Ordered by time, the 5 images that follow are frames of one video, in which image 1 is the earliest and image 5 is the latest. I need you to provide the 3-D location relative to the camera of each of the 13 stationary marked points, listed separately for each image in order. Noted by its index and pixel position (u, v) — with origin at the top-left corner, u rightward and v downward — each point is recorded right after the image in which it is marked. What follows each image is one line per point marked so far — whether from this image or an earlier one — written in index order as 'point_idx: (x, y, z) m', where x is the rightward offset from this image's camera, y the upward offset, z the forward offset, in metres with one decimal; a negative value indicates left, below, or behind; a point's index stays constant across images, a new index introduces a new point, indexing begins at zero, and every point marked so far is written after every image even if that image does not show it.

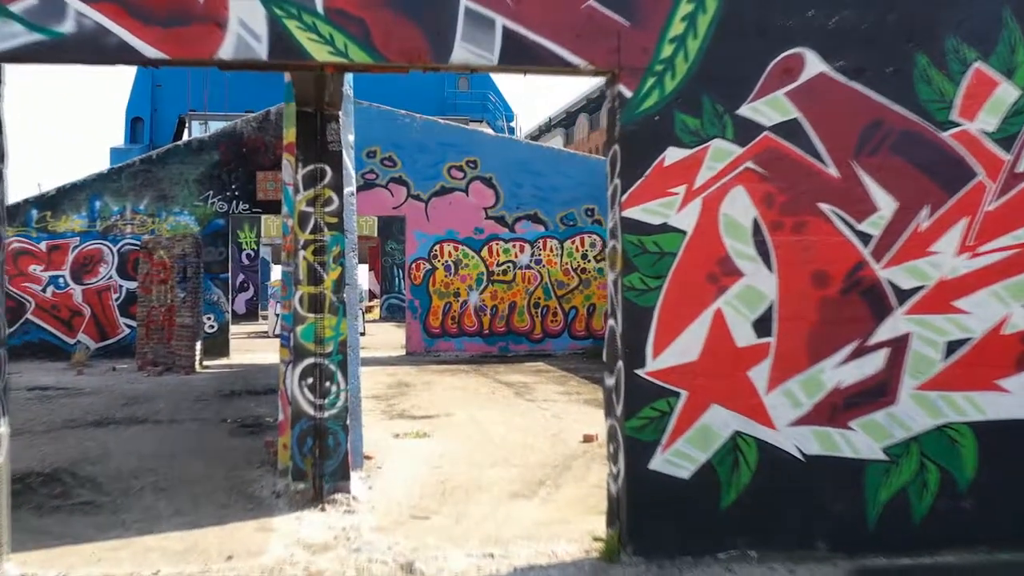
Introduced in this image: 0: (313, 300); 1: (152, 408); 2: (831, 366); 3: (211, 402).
0: (-0.8, 0.0, +5.3) m
1: (-2.5, -0.8, +9.3) m
2: (+1.0, -0.2, +4.2) m
3: (-2.2, -0.8, +9.7) m
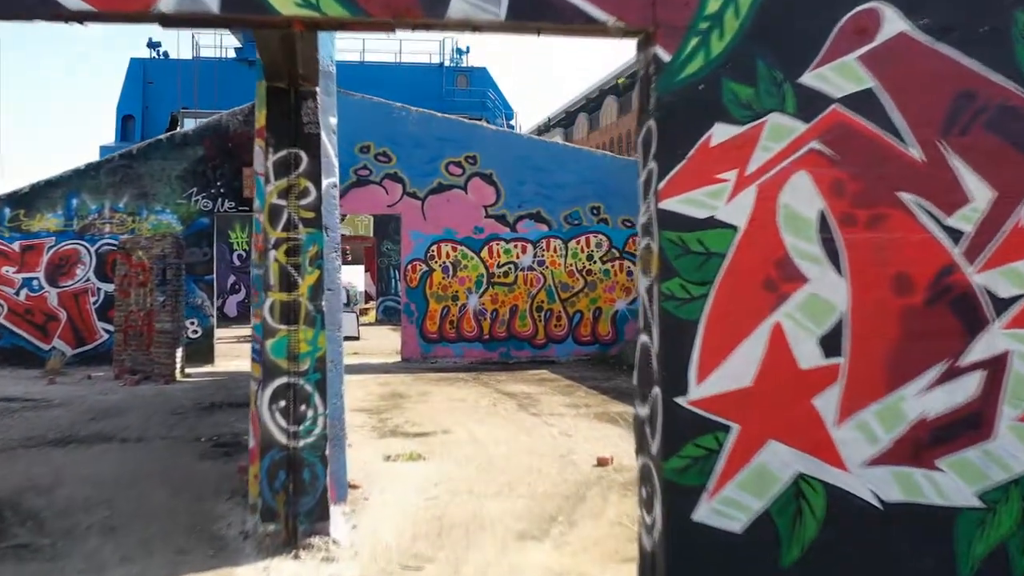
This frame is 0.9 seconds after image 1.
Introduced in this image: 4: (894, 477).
0: (-0.8, -0.1, +4.5) m
1: (-2.5, -0.9, +8.5) m
2: (+1.0, -0.3, +3.4) m
3: (-2.2, -0.9, +8.9) m
4: (+1.0, -0.5, +3.4) m
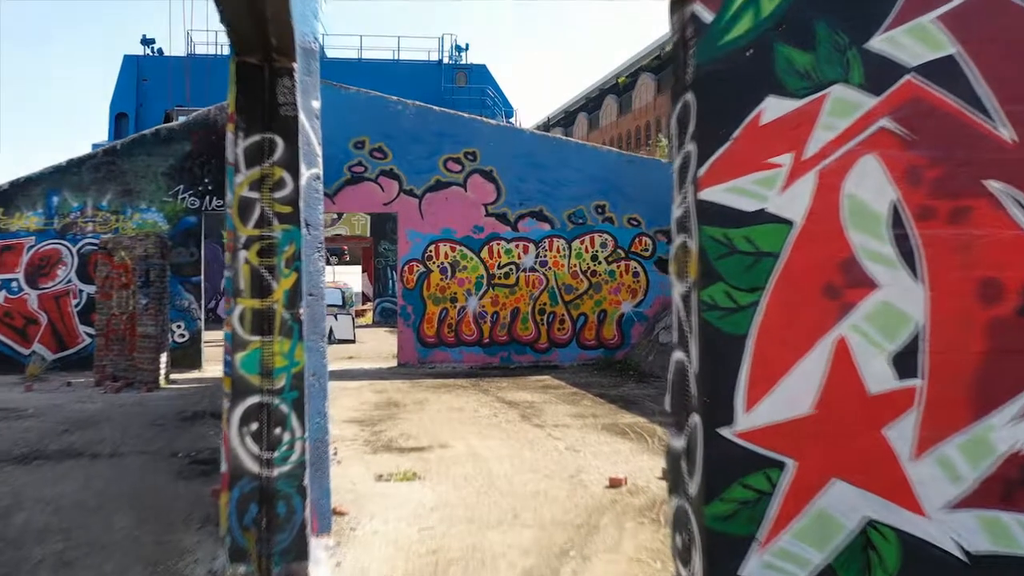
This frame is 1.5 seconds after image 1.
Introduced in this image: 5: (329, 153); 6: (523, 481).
0: (-0.7, -0.1, +3.9) m
1: (-2.5, -0.9, +7.9) m
2: (+1.1, -0.3, +2.8) m
3: (-2.2, -0.9, +8.3) m
4: (+1.0, -0.5, +2.9) m
5: (-1.8, +1.3, +12.8) m
6: (+0.1, -0.9, +6.1) m
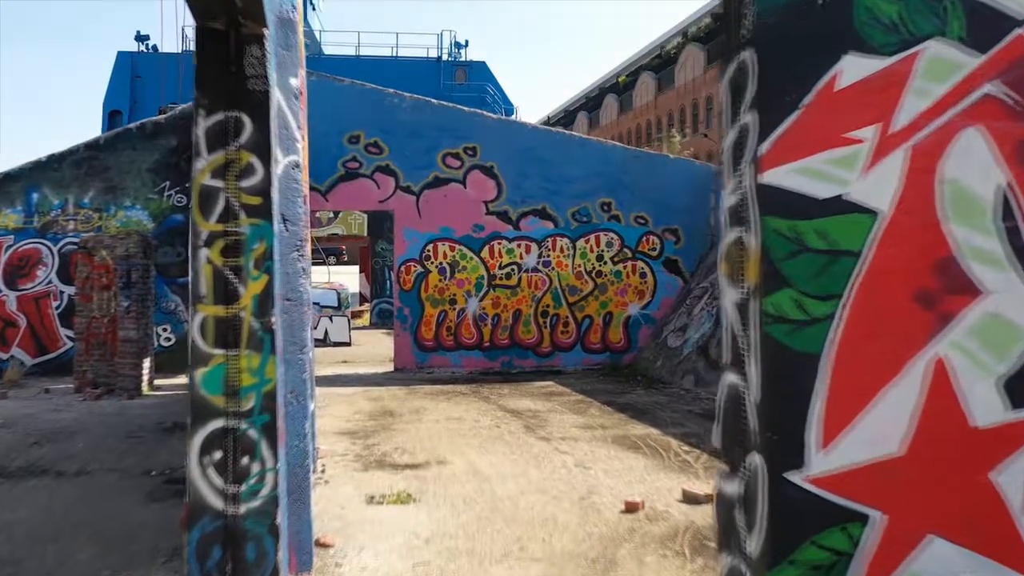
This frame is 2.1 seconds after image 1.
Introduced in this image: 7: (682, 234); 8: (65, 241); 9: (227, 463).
0: (-0.7, -0.1, +3.3) m
1: (-2.5, -0.9, +7.3) m
2: (+1.1, -0.3, +2.3) m
3: (-2.1, -0.9, +7.7) m
4: (+1.0, -0.5, +2.3) m
5: (-1.7, +1.3, +12.2) m
6: (+0.1, -0.9, +5.5) m
7: (+1.7, +0.5, +13.1) m
8: (-4.1, +0.4, +12.1) m
9: (-0.7, -0.4, +3.3) m
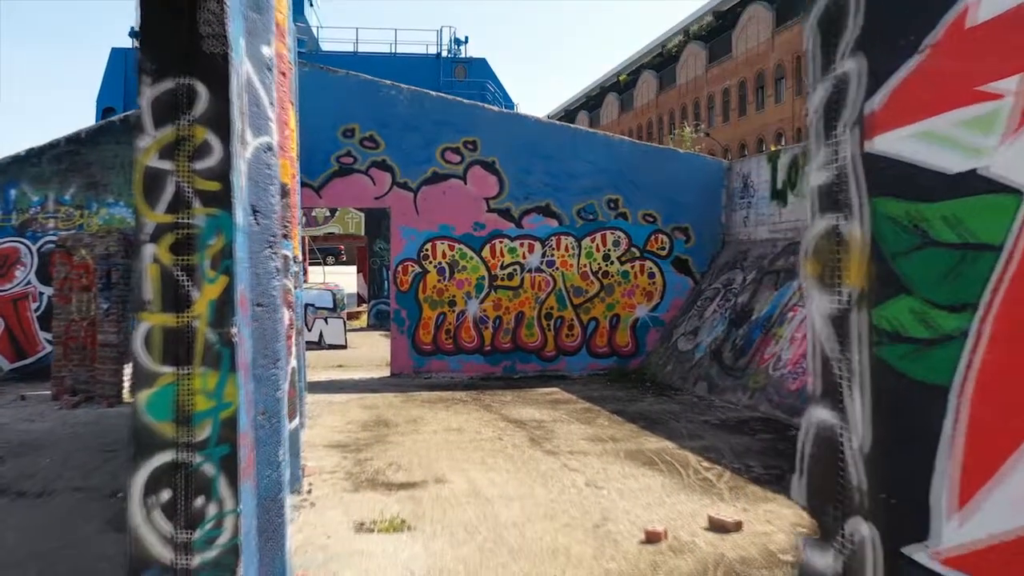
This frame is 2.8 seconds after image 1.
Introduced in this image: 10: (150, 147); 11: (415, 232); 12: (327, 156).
0: (-0.7, -0.1, +2.8) m
1: (-2.4, -0.9, +6.7) m
2: (+1.1, -0.3, +1.7) m
3: (-2.1, -0.9, +7.2) m
4: (+1.1, -0.5, +1.7) m
5: (-1.7, +1.3, +11.6) m
6: (+0.1, -0.9, +4.9) m
7: (+1.7, +0.5, +12.5) m
8: (-4.1, +0.4, +11.6) m
9: (-0.7, -0.4, +2.7) m
10: (-0.7, +0.3, +2.8) m
11: (-0.9, +0.5, +11.9) m
12: (-1.6, +1.2, +11.7) m
